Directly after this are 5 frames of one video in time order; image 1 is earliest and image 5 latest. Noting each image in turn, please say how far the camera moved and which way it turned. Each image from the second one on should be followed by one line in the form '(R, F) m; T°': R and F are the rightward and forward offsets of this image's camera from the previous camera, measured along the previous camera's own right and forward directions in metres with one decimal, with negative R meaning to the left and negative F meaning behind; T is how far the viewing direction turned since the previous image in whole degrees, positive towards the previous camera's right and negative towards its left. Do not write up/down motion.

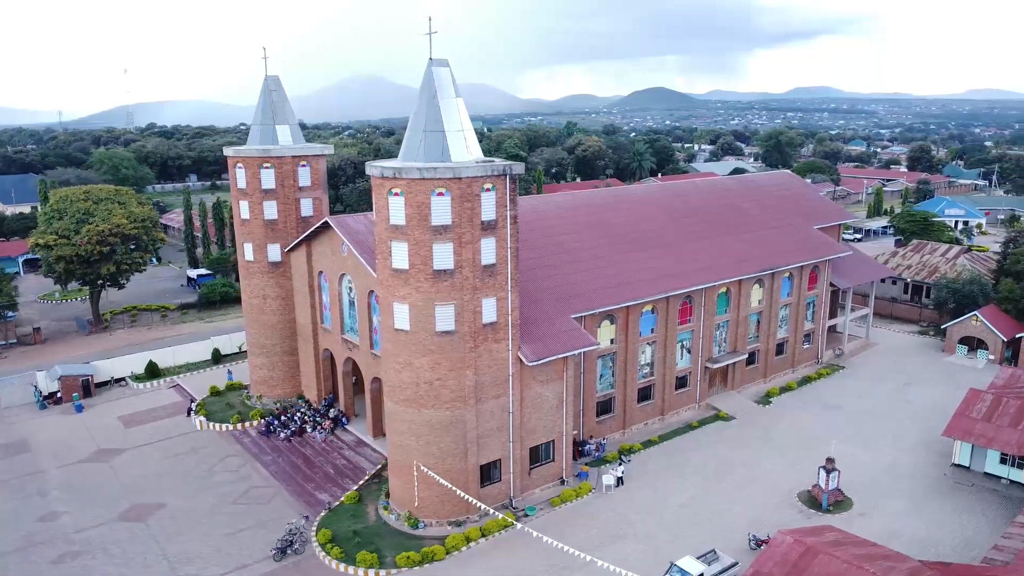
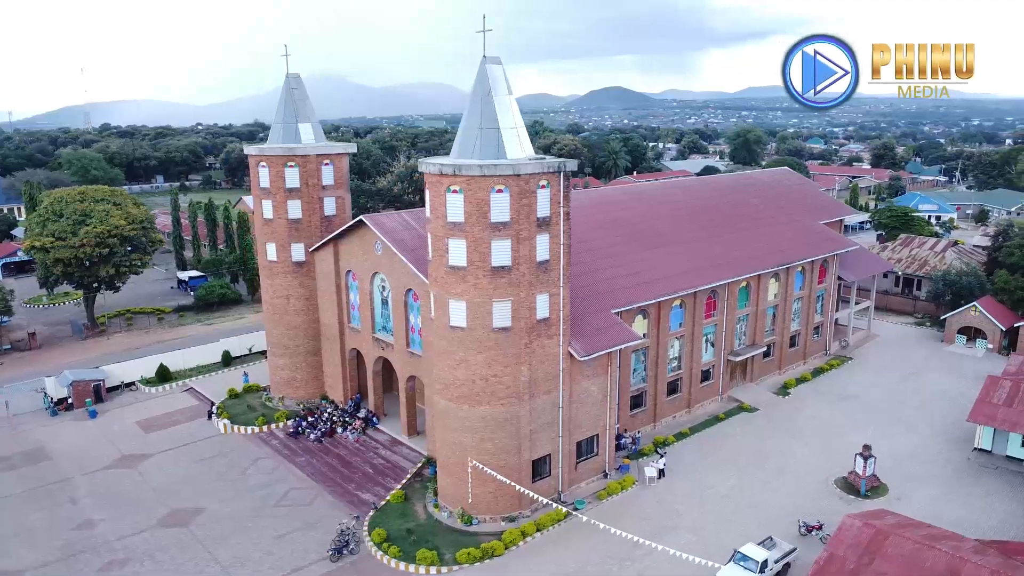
(-2.7, -0.1) m; +3°
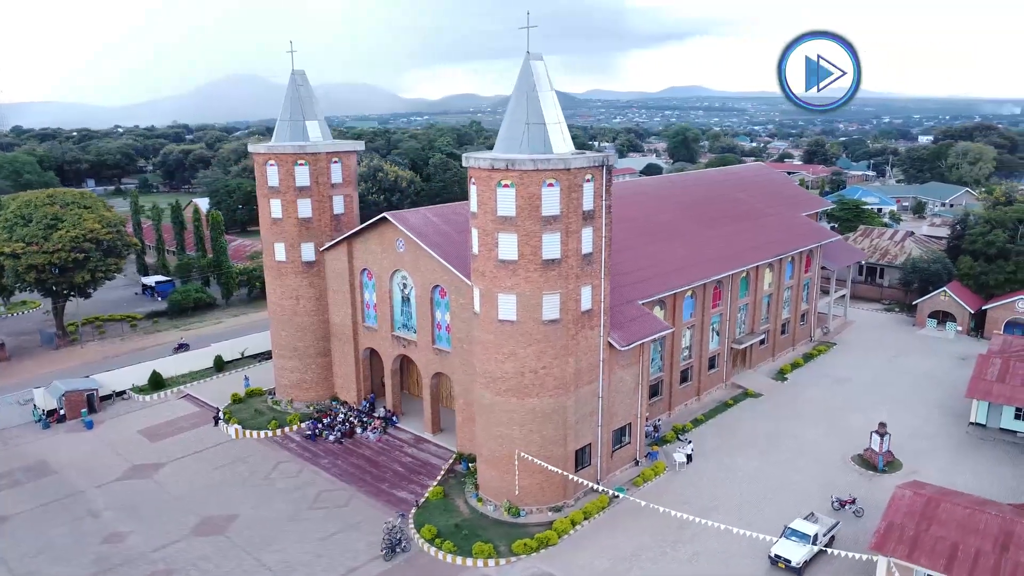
(-3.4, -0.1) m; +5°
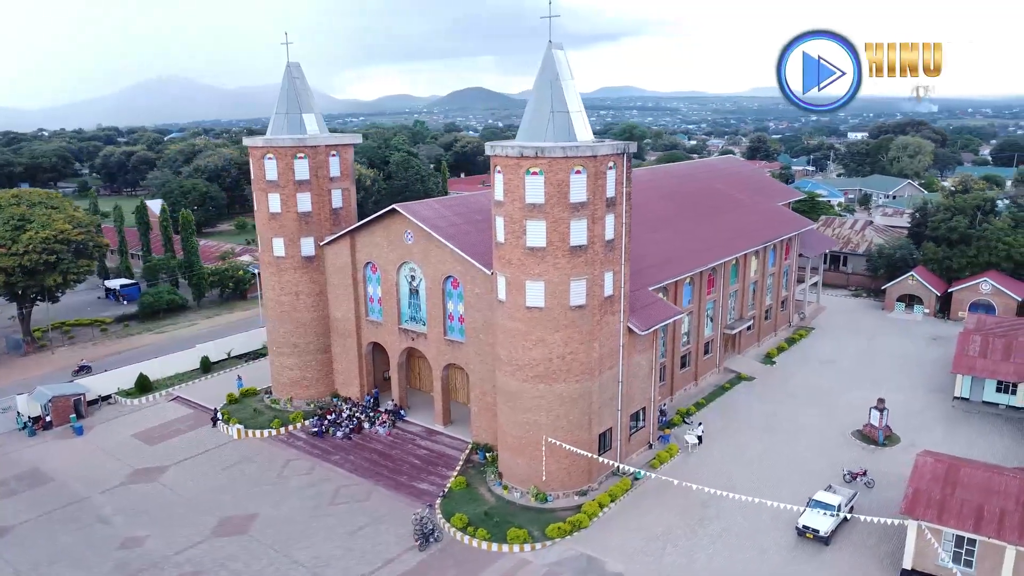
(-2.5, -0.1) m; +4°
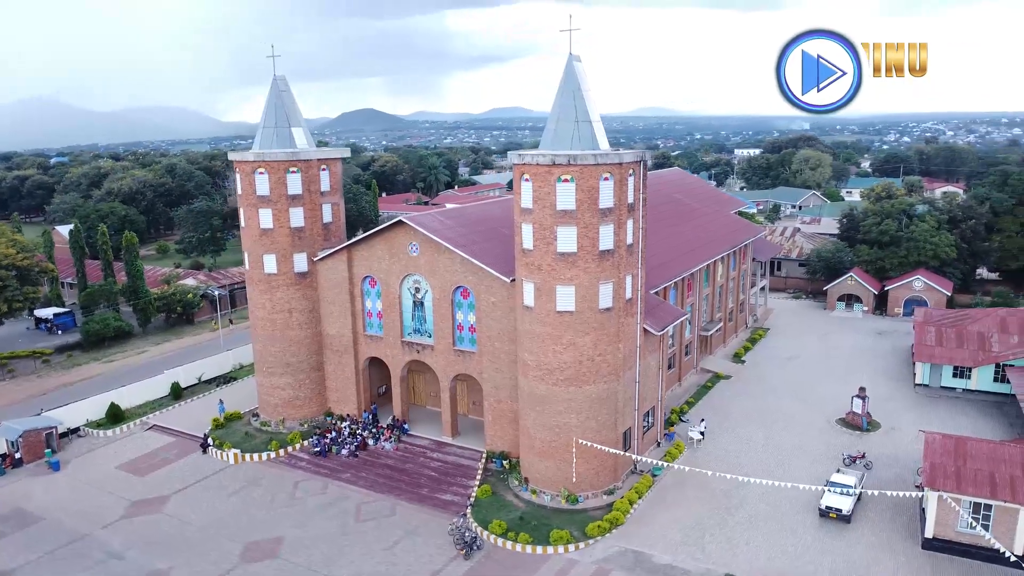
(-3.8, -0.2) m; +7°
